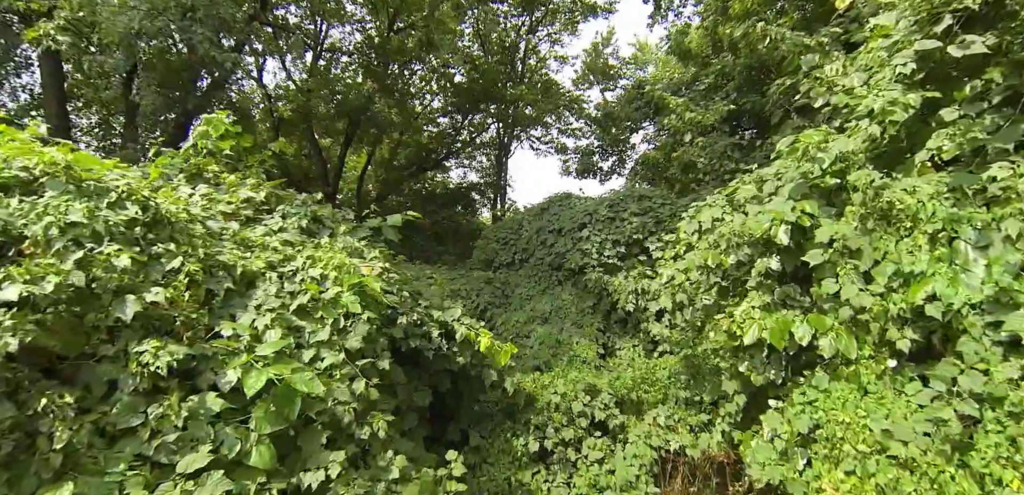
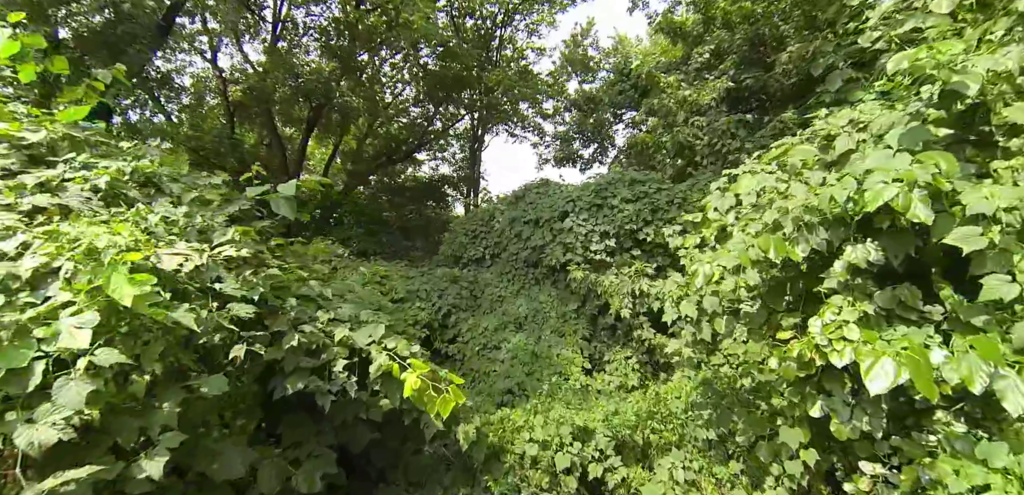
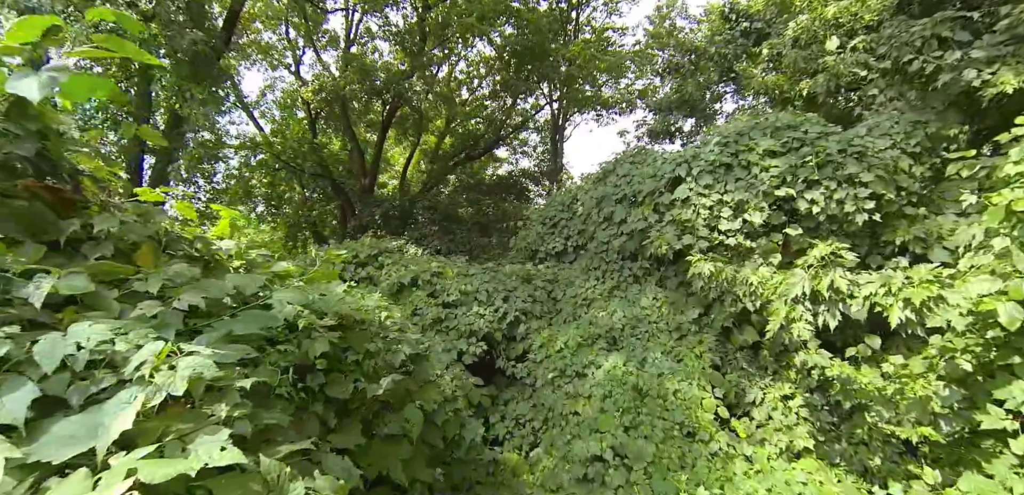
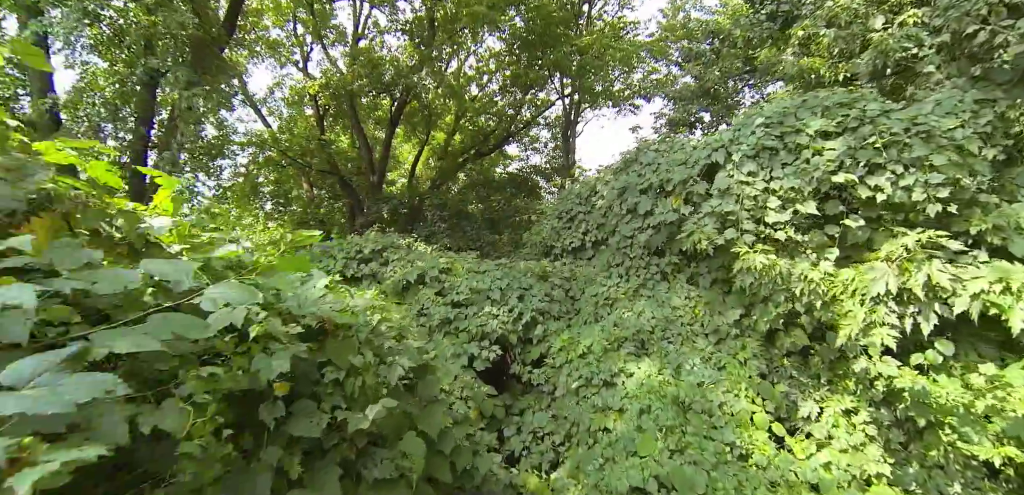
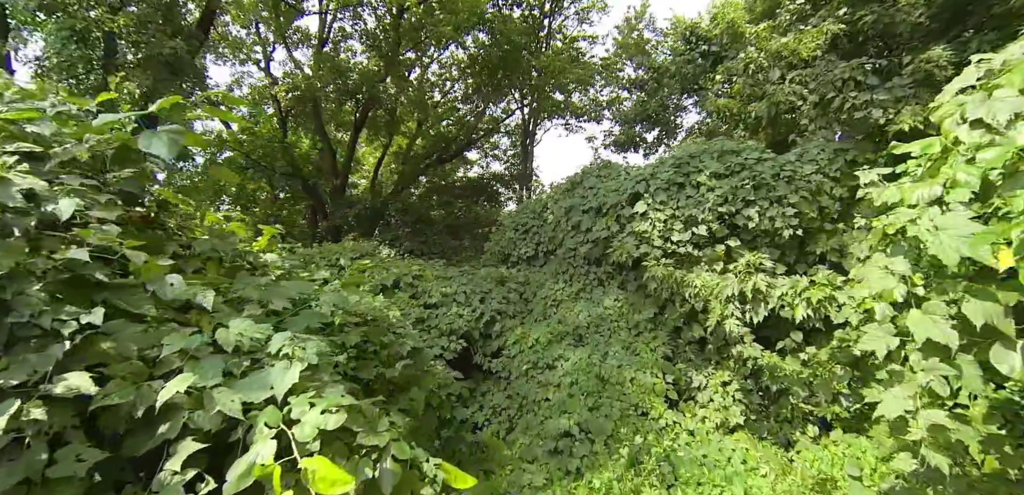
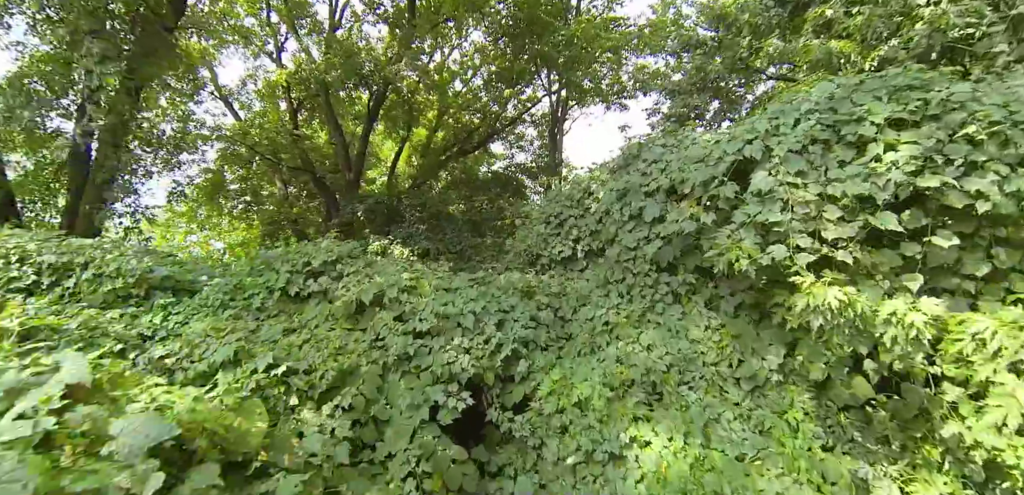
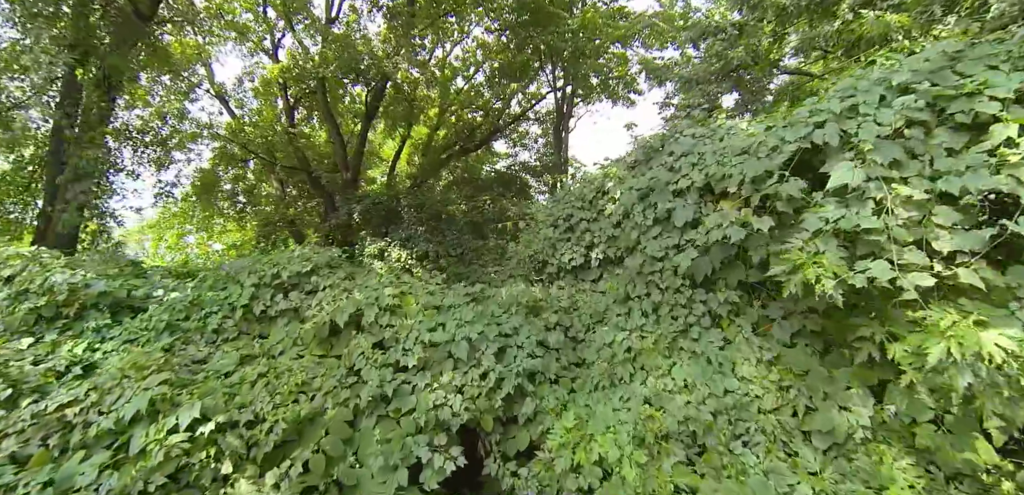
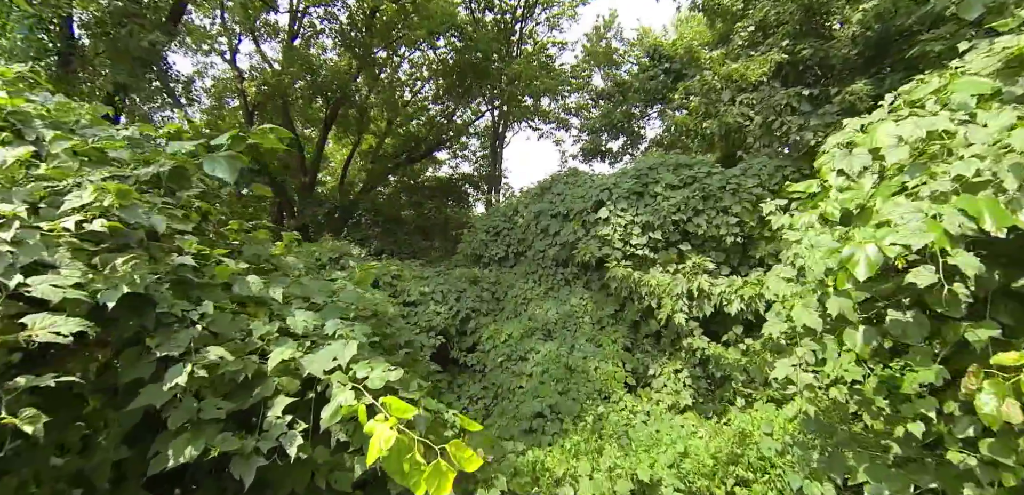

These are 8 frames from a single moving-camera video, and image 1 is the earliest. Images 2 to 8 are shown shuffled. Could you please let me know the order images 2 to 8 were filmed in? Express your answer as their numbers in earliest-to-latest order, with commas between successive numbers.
2, 8, 5, 3, 4, 6, 7
